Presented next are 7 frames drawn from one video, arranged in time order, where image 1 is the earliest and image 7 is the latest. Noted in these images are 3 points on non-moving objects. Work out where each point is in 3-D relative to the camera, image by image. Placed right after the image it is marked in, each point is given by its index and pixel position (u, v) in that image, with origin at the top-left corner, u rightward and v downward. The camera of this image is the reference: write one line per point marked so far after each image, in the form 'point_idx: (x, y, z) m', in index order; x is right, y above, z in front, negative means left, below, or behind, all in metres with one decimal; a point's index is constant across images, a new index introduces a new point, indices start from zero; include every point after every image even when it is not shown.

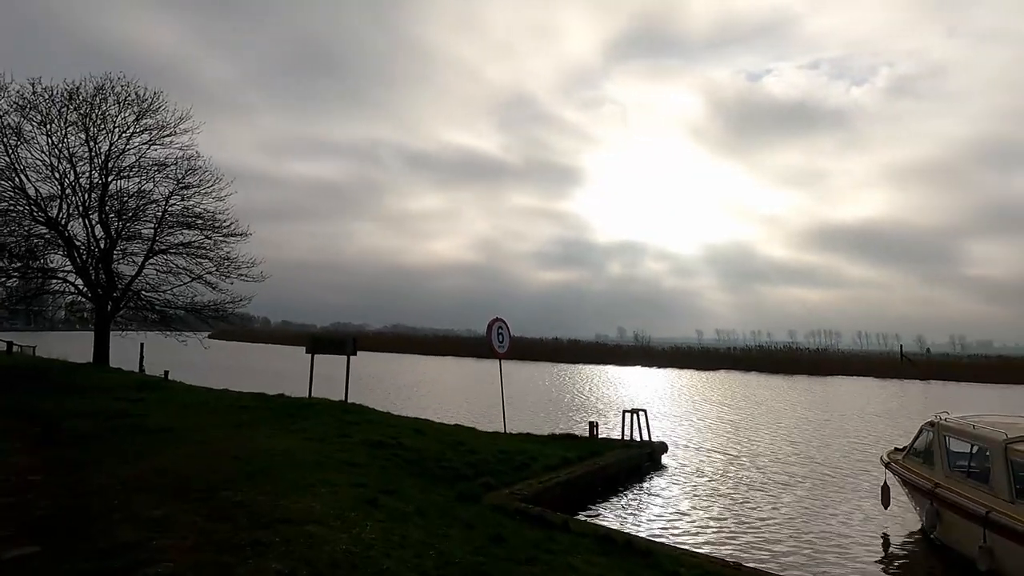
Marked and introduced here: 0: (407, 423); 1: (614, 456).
0: (-2.4, -3.1, +15.1) m
1: (+2.2, -3.7, +14.5) m
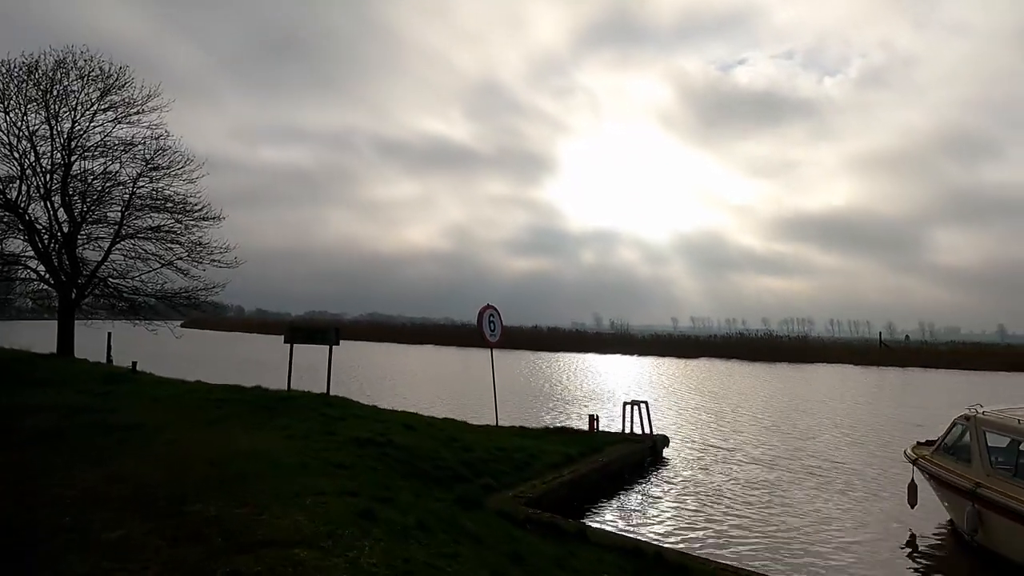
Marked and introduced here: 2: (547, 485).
0: (-2.5, -2.8, +14.1) m
1: (+2.1, -3.4, +13.7) m
2: (+0.5, -3.1, +10.6) m
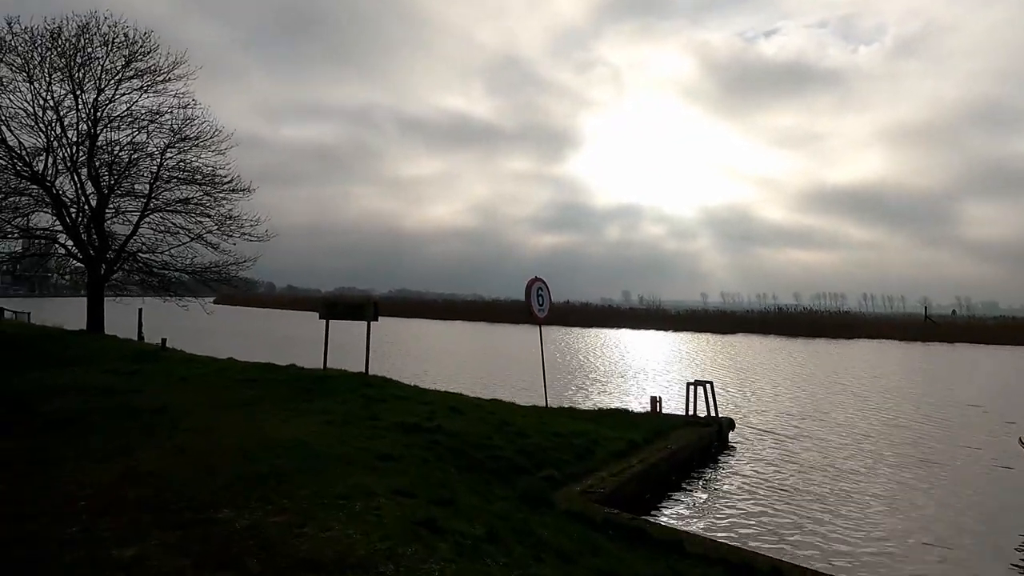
0: (-1.4, -2.2, +13.0) m
1: (+3.2, -2.8, +12.5) m
2: (+1.5, -2.7, +9.4) m
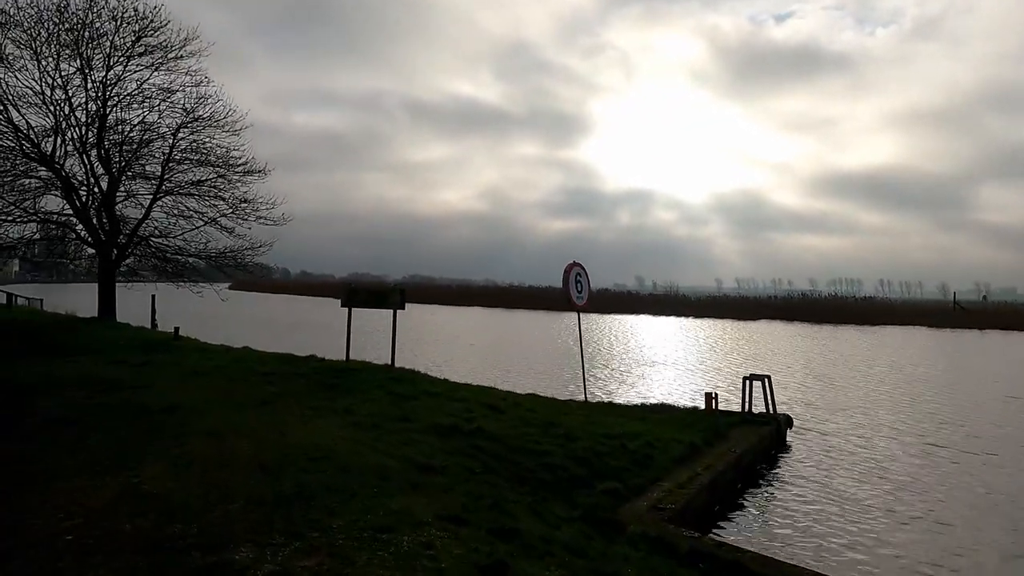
0: (-0.7, -1.9, +11.9) m
1: (+3.9, -2.5, +11.3) m
2: (+2.1, -2.5, +8.2) m
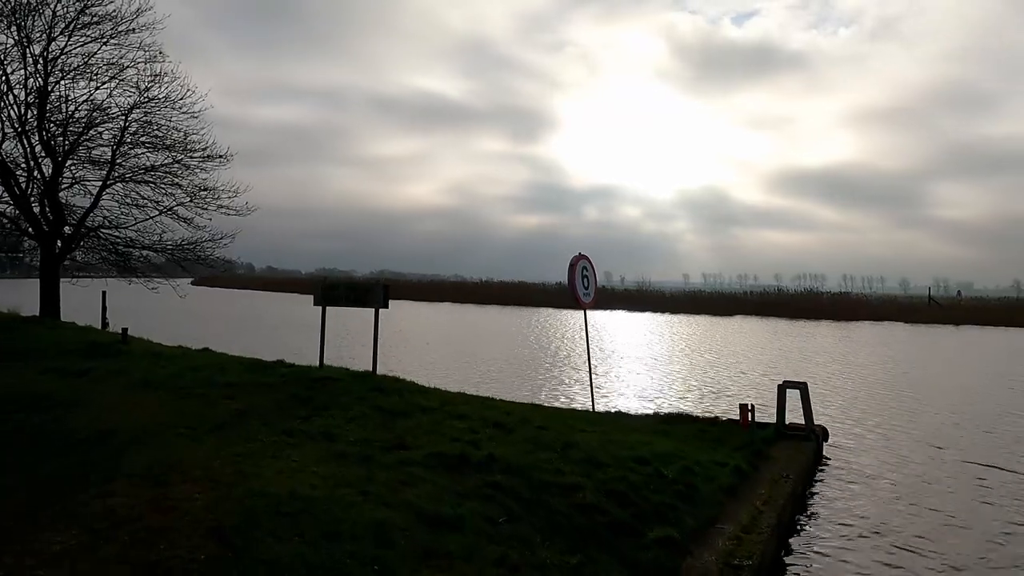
0: (-0.6, -1.9, +10.2) m
1: (+4.0, -2.5, +9.8) m
2: (+2.4, -2.4, +6.6) m
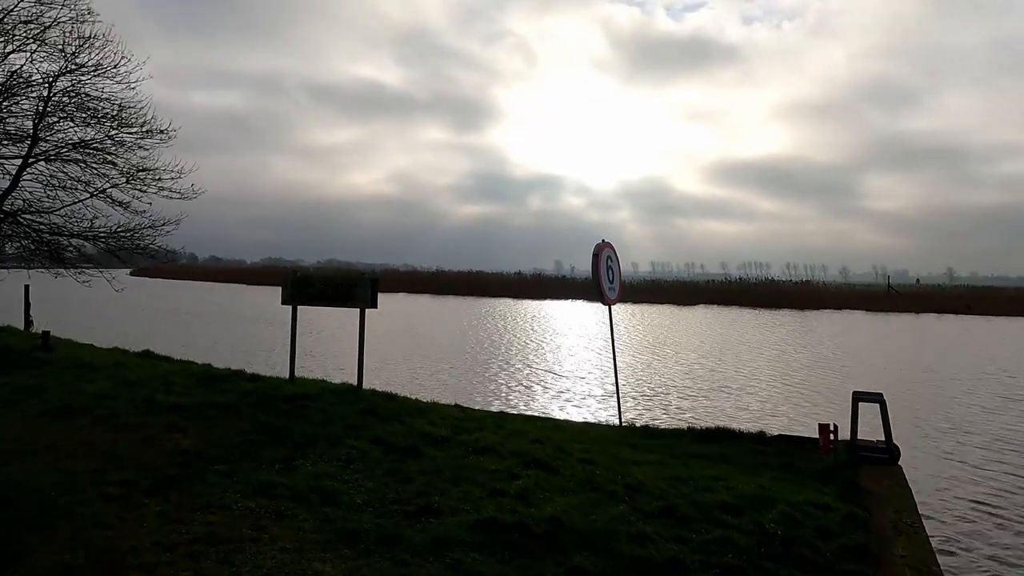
0: (-0.1, -1.8, +8.1) m
1: (+4.5, -2.4, +8.0) m
2: (+3.1, -2.4, +4.7) m
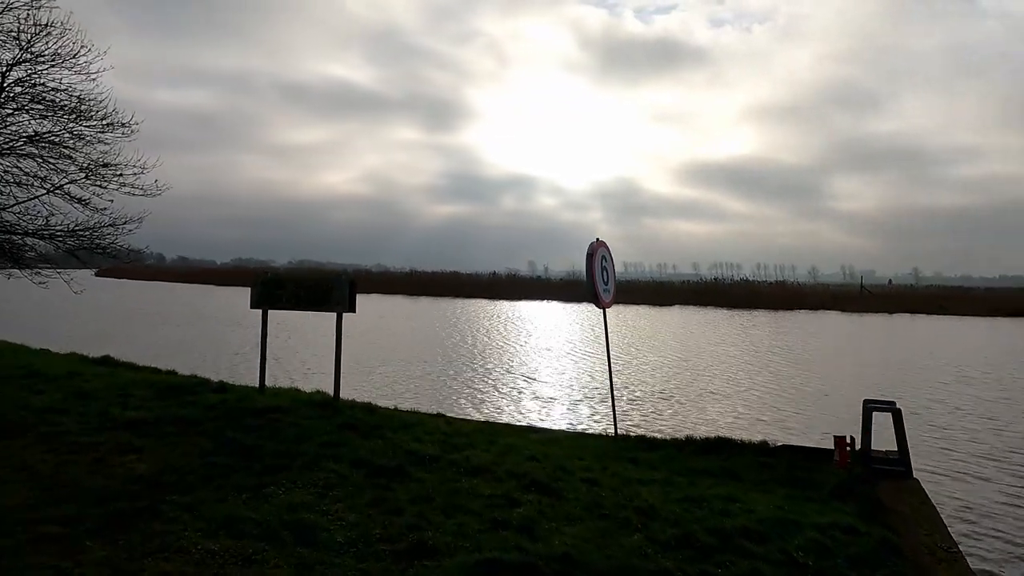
0: (-0.2, -1.9, +7.3) m
1: (+4.4, -2.4, +7.4) m
2: (+3.1, -2.5, +4.1) m
